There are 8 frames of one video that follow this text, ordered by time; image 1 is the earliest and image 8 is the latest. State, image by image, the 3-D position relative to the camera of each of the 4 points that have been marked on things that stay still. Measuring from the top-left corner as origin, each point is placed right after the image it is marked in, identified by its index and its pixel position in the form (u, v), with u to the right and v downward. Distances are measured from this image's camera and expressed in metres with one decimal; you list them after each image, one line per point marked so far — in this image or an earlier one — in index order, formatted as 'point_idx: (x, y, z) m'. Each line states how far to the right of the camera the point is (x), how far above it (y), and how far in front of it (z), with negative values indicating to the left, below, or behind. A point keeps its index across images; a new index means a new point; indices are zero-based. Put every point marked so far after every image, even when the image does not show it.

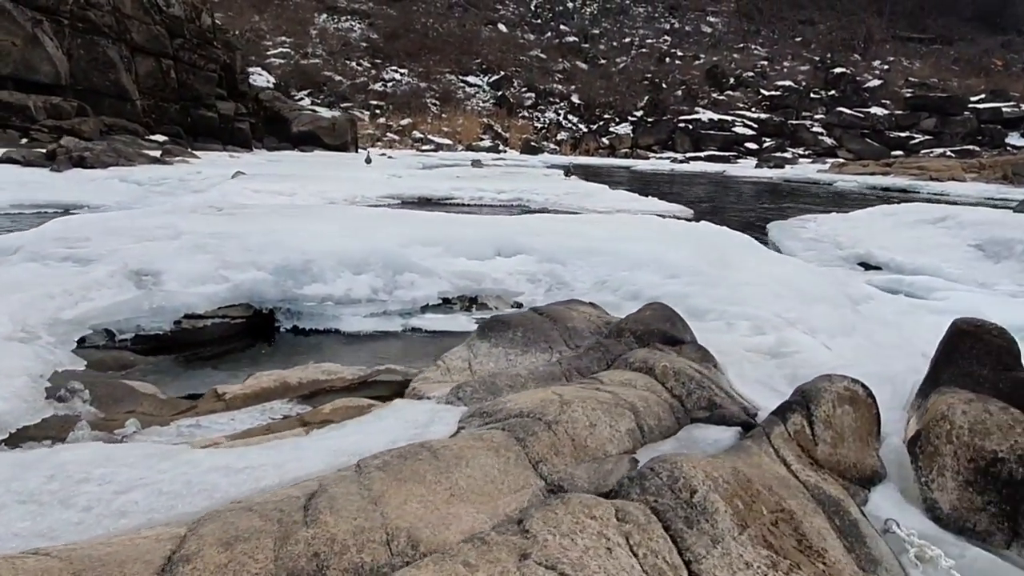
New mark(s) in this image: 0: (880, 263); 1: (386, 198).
0: (+3.6, +0.3, +8.9) m
1: (-1.5, +1.1, +10.9) m
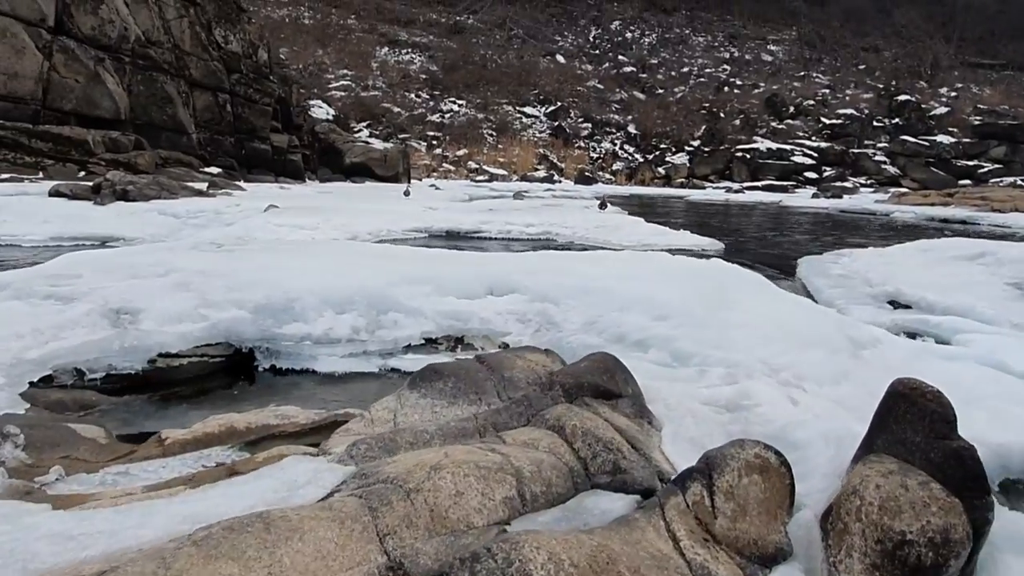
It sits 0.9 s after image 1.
0: (+3.7, -0.1, +8.5) m
1: (-1.1, +0.7, +10.9) m
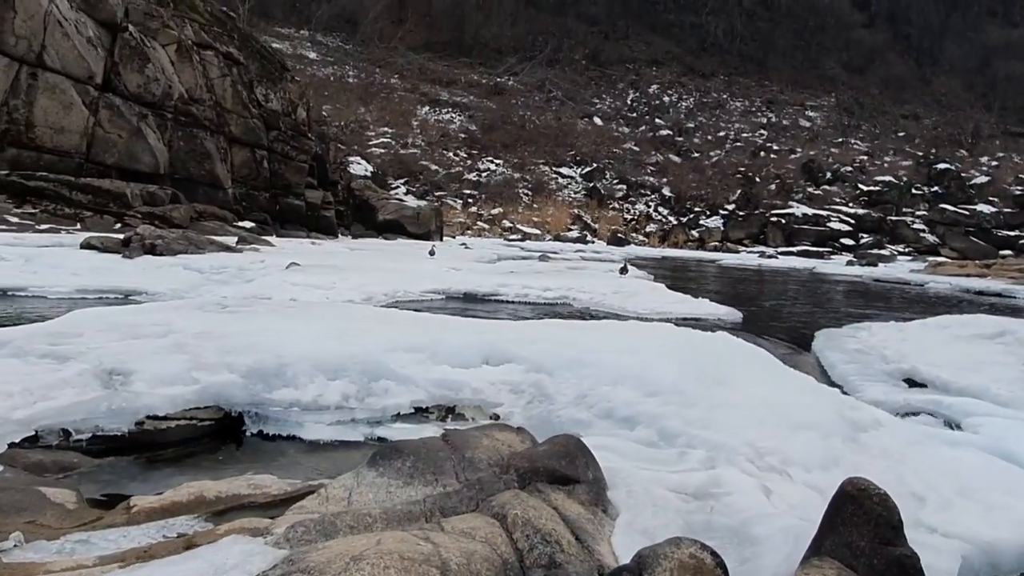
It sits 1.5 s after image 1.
0: (+3.8, -0.8, +8.3) m
1: (-1.0, -0.1, +11.0) m
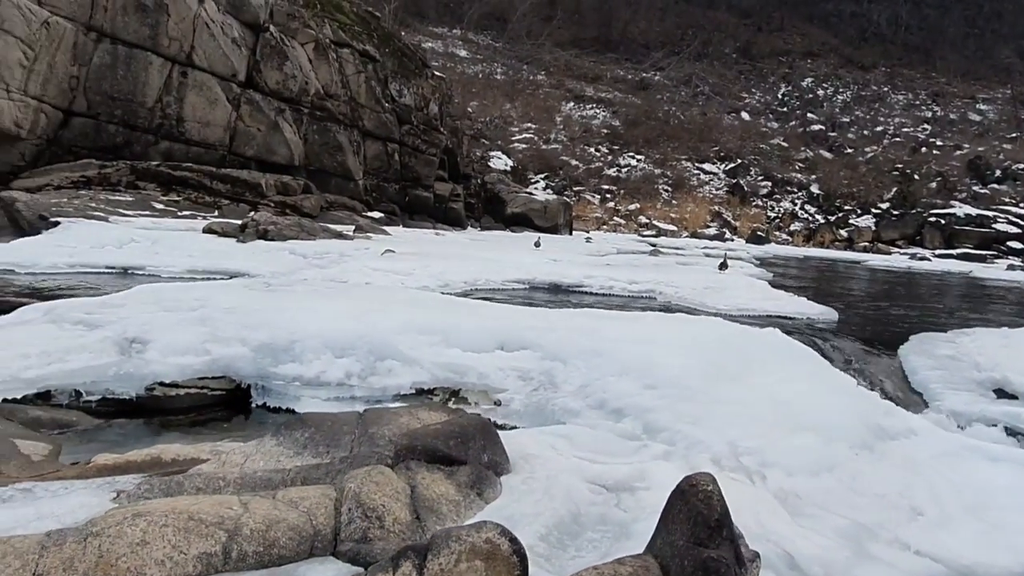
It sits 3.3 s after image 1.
0: (+4.2, -0.8, +7.5) m
1: (0.0, +0.1, +11.0) m
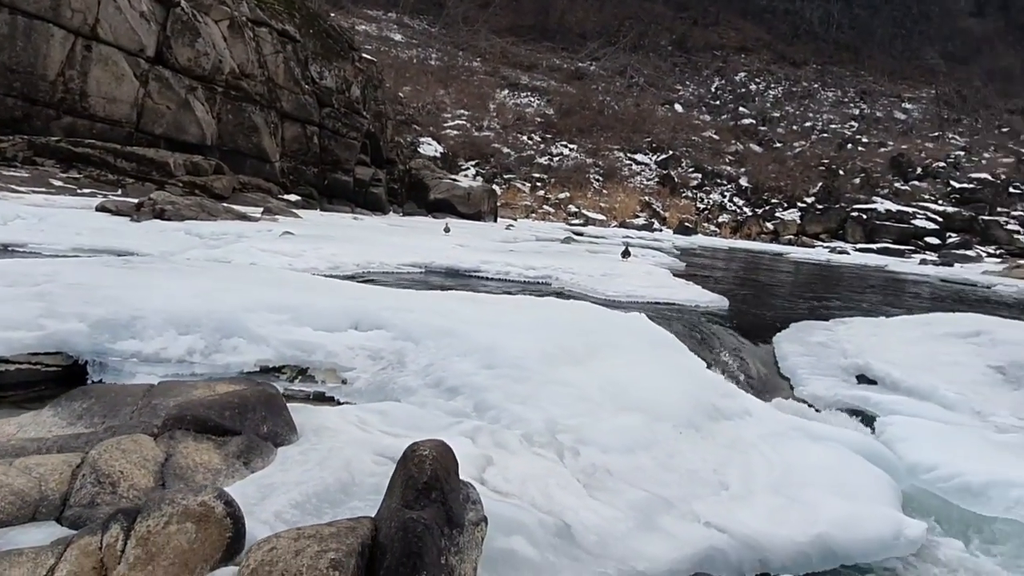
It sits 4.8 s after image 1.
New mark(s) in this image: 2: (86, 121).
0: (+3.1, -0.7, +7.8) m
1: (-1.2, +0.3, +11.0) m
2: (-7.6, +3.0, +16.2) m
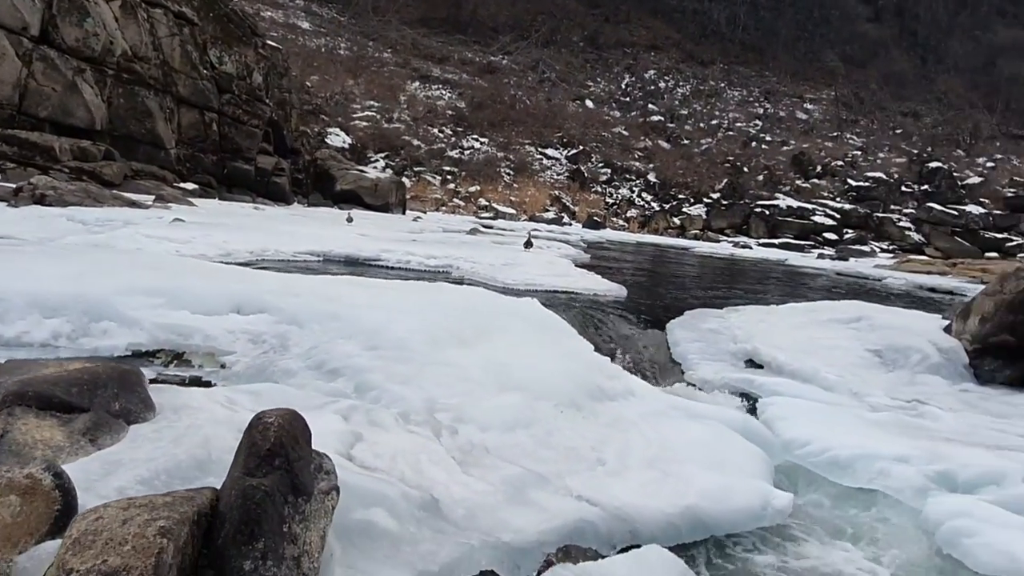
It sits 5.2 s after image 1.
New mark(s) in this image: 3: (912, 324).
0: (+2.2, -0.6, +8.0) m
1: (-2.4, +0.4, +10.8) m
2: (-9.2, +3.1, +15.4) m
3: (+3.7, -0.3, +8.4) m
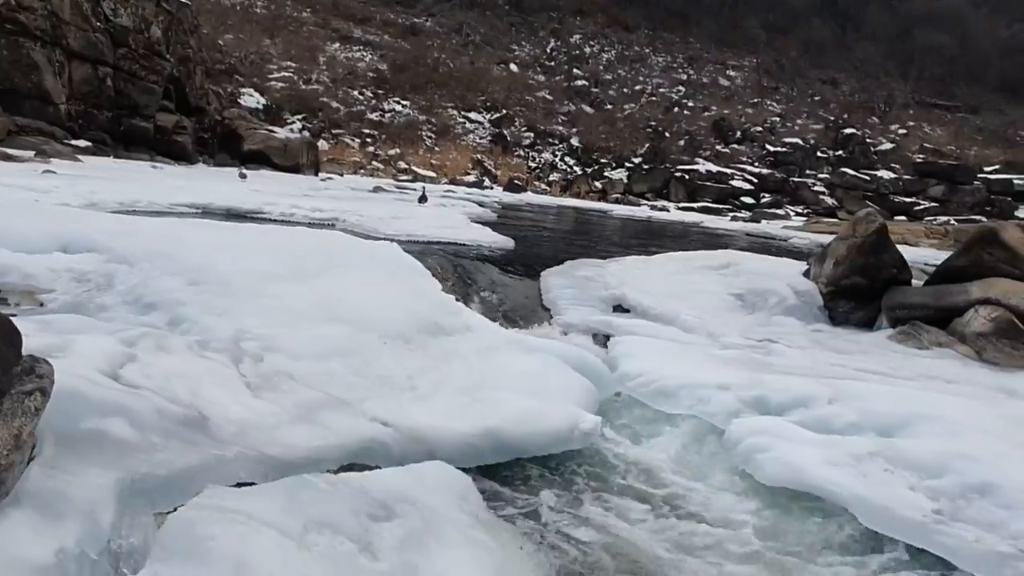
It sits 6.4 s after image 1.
0: (+1.0, -0.1, +8.1) m
1: (-3.8, +0.9, +10.5) m
2: (-10.9, +3.8, +14.5) m
3: (+2.5, +0.2, +8.6) m
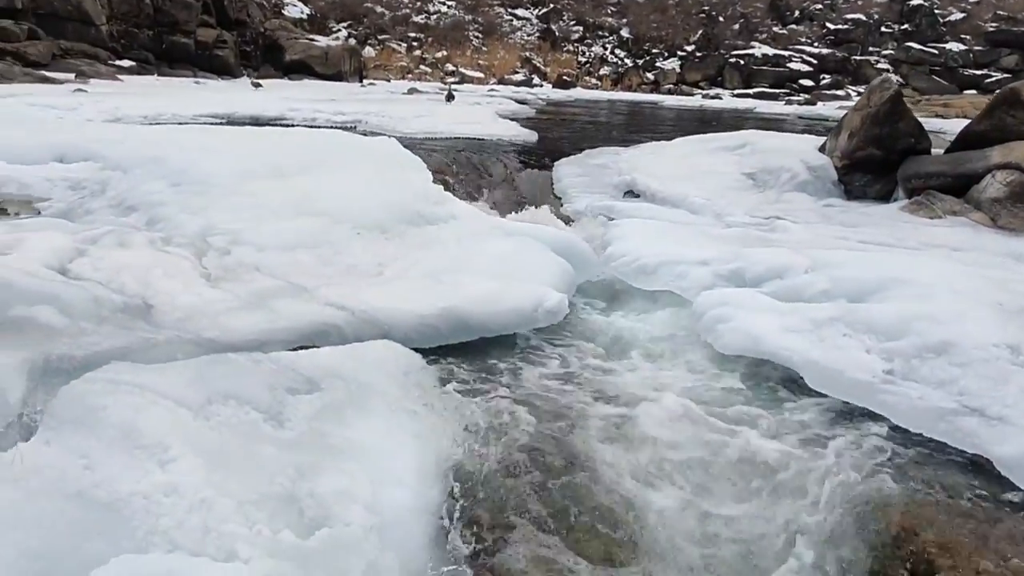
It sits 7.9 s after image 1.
0: (+1.1, +0.9, +8.0) m
1: (-3.6, +2.0, +10.6) m
2: (-10.5, +4.9, +14.9) m
3: (+2.6, +1.3, +8.4) m
